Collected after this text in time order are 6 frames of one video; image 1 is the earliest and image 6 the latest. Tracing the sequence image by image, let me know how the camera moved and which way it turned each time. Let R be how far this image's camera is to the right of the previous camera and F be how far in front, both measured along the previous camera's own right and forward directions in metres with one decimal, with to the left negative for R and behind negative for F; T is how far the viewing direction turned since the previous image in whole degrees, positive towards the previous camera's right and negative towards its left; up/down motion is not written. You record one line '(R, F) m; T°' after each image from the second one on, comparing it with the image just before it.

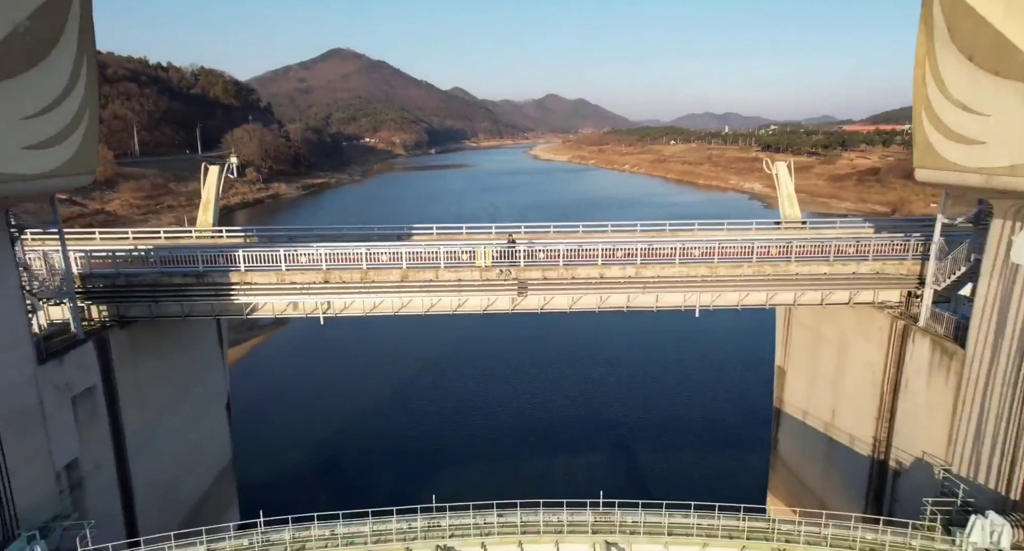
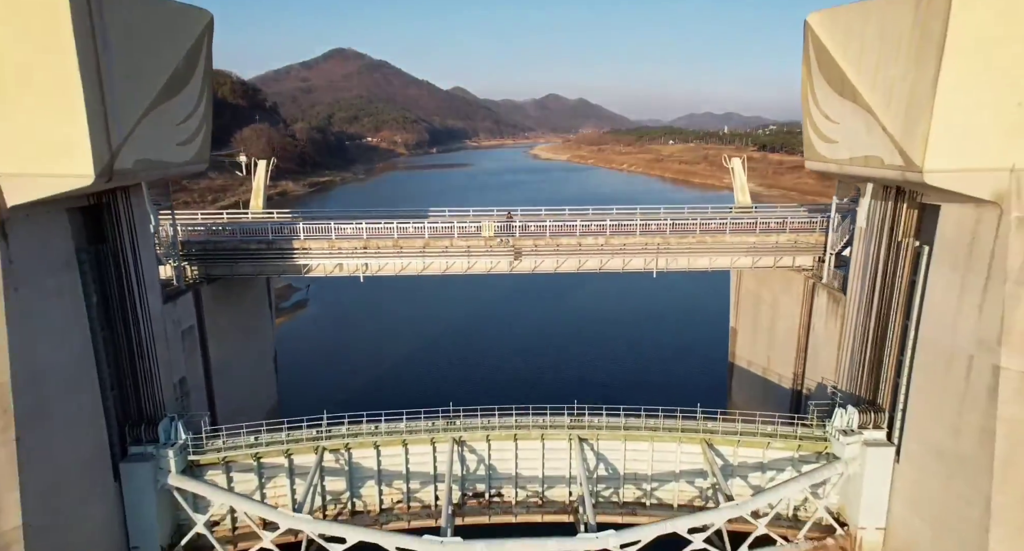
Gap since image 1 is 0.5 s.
(+0.1, -3.3) m; 0°
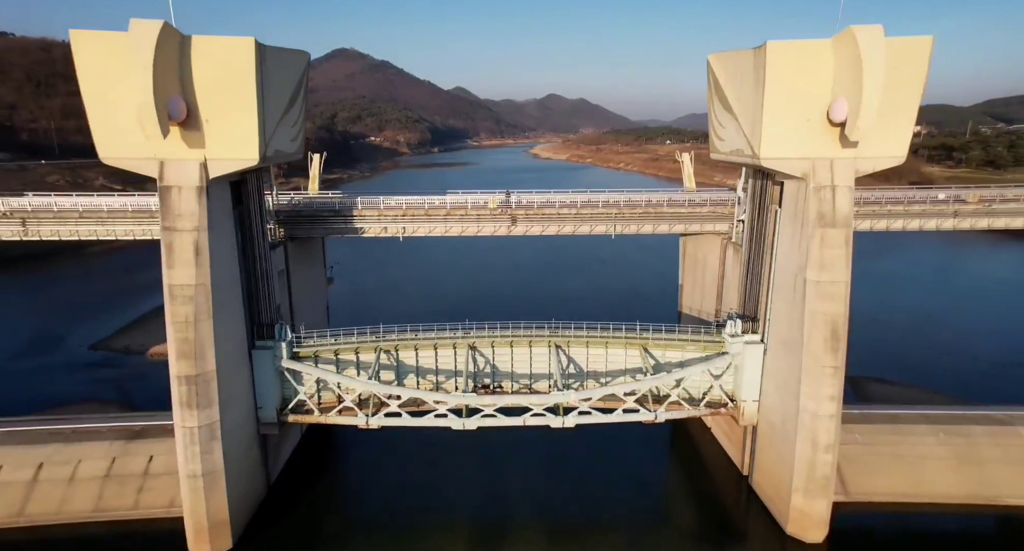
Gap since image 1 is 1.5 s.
(+0.1, -5.4) m; 0°
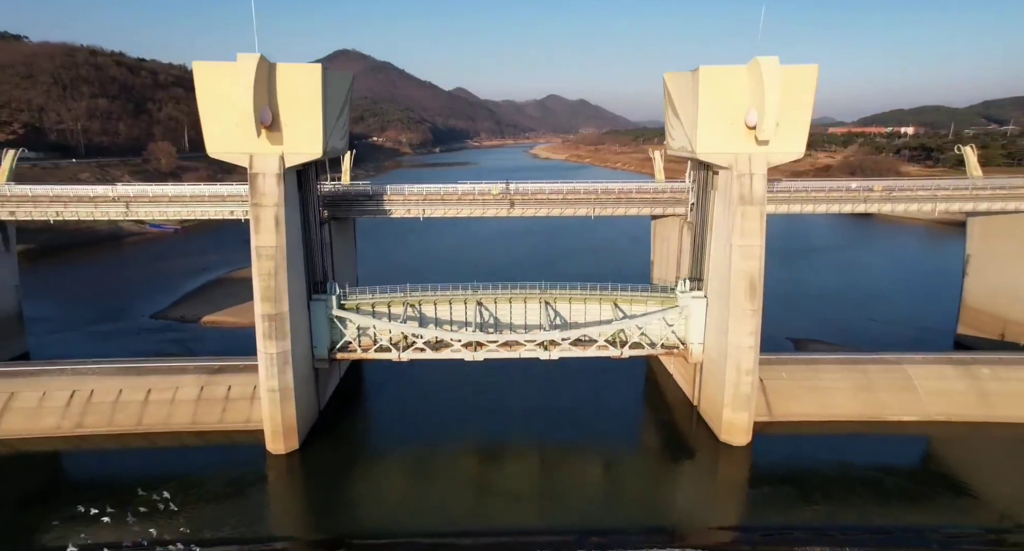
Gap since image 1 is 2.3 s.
(+0.1, -4.6) m; 0°
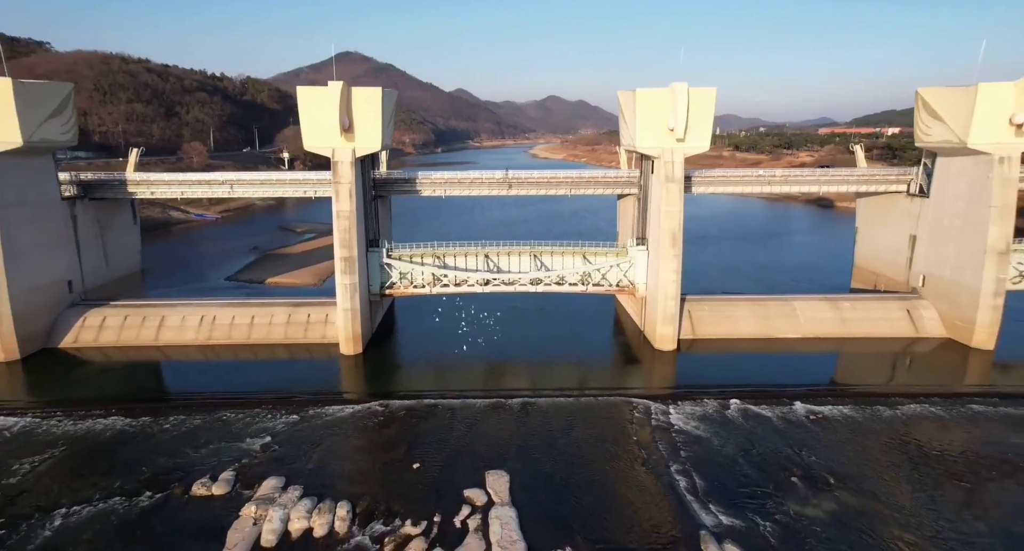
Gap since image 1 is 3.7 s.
(+0.1, -8.4) m; 0°
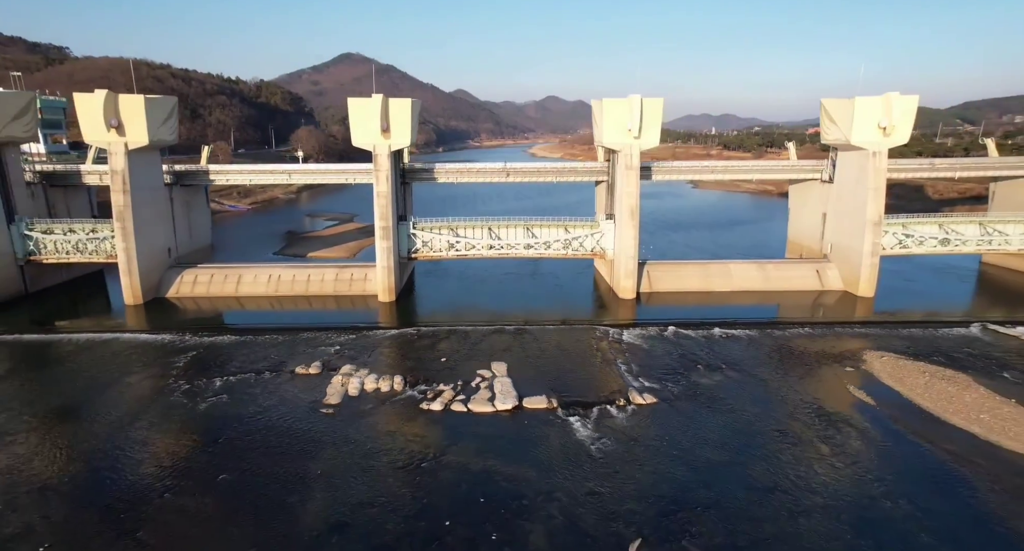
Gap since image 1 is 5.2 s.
(+0.1, -8.3) m; 0°
